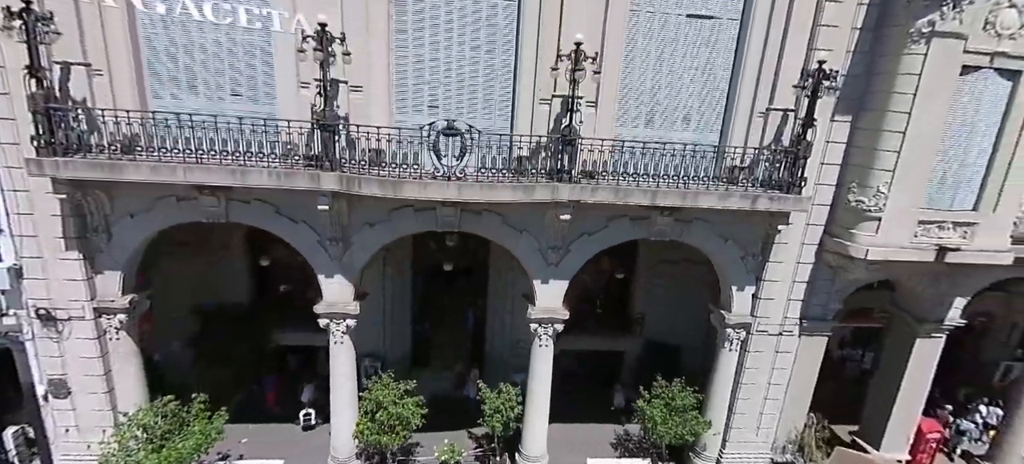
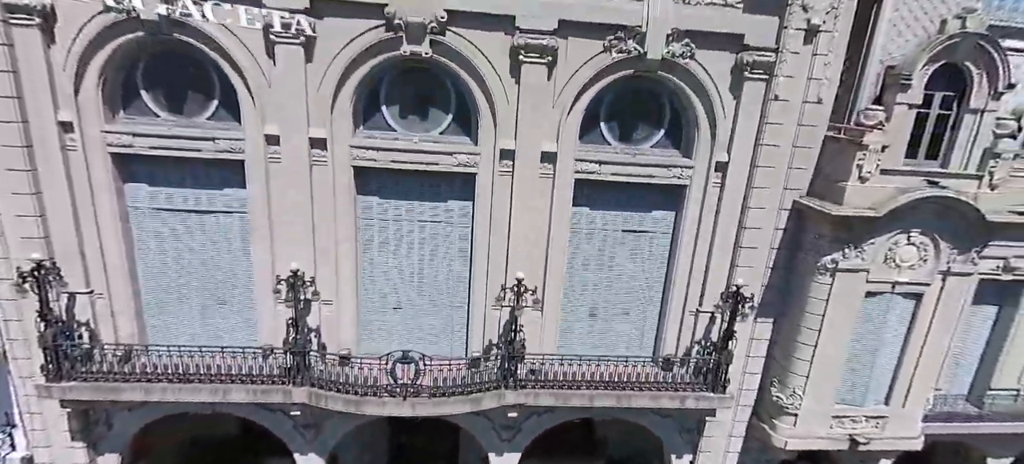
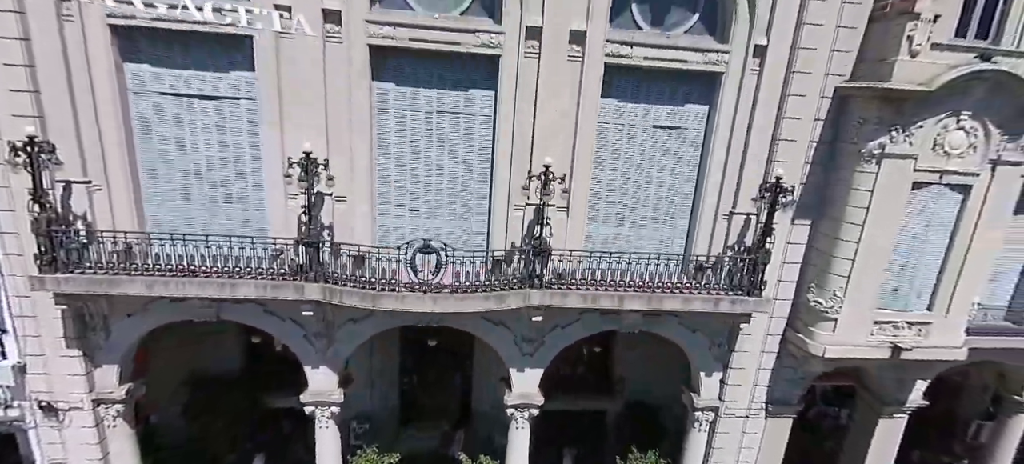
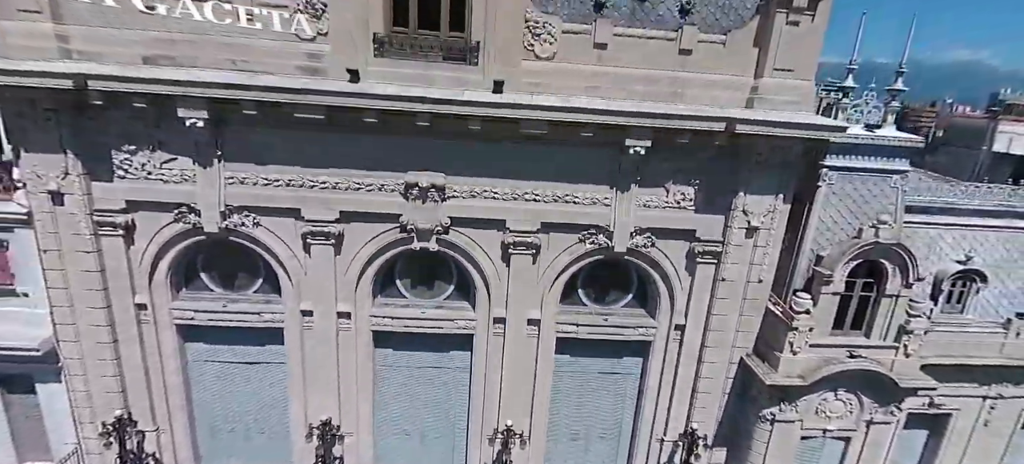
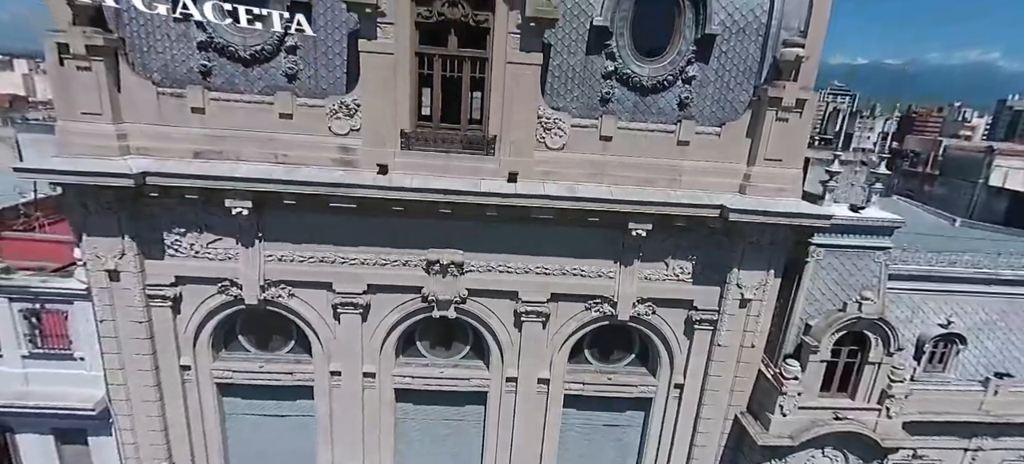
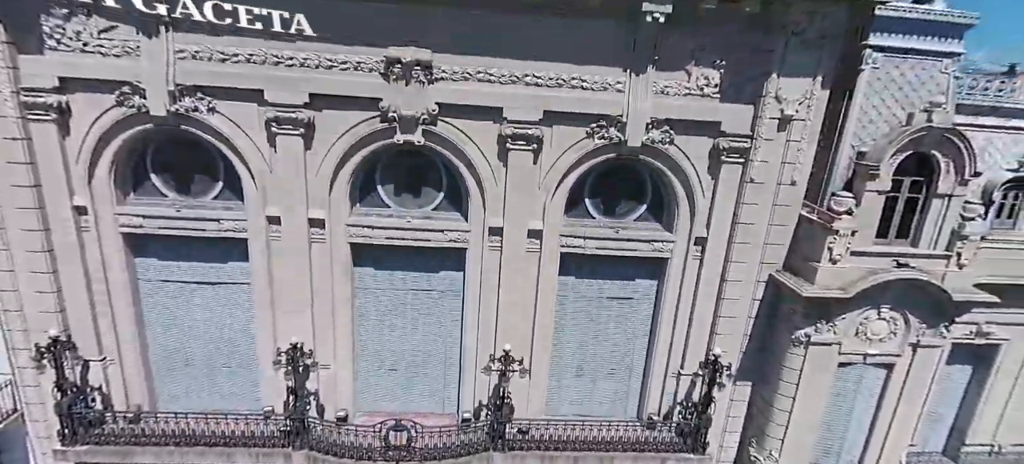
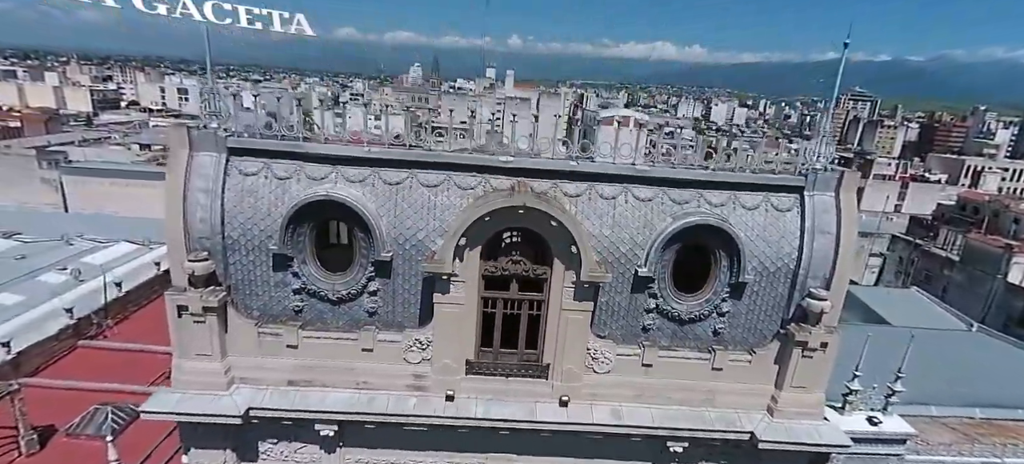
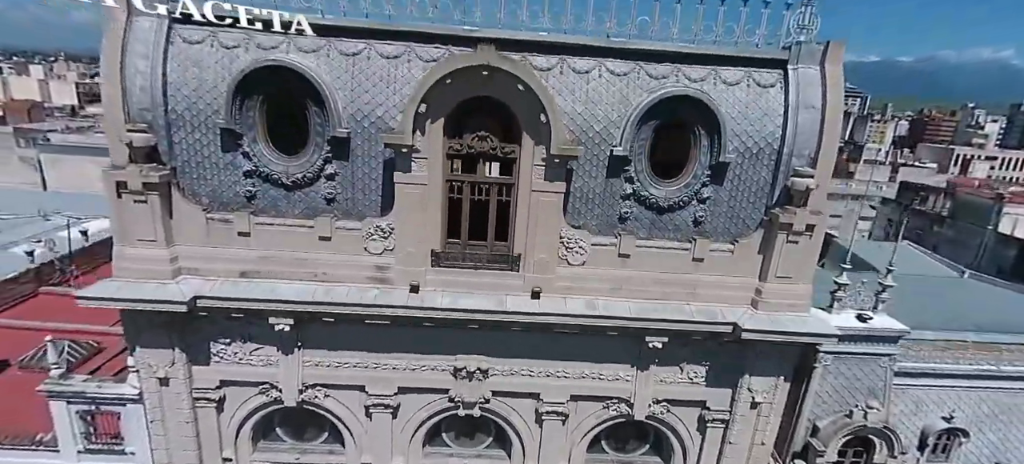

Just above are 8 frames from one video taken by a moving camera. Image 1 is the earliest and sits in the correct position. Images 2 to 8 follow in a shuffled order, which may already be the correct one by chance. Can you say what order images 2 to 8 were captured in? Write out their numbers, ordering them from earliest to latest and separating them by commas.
3, 2, 6, 4, 5, 8, 7
